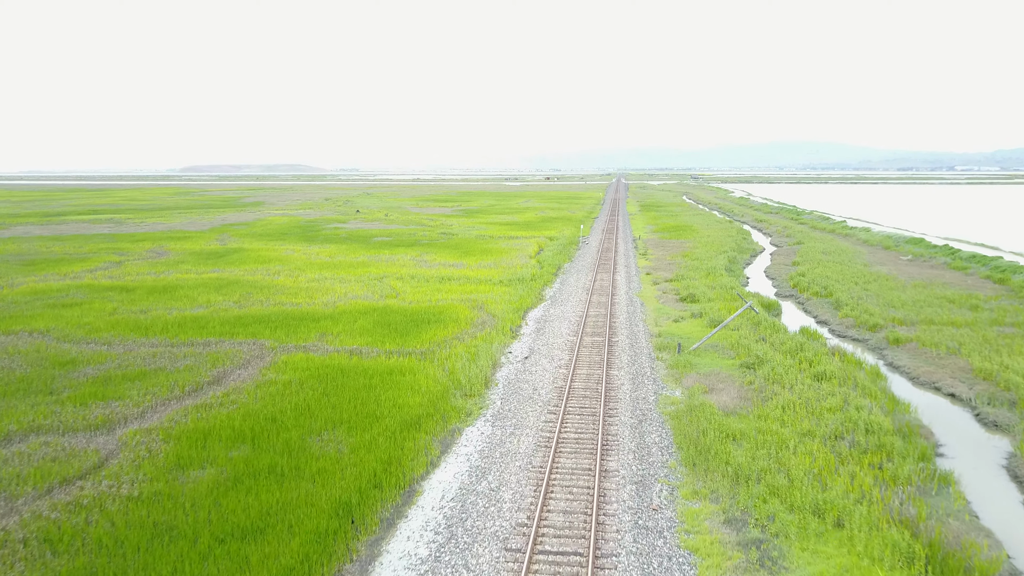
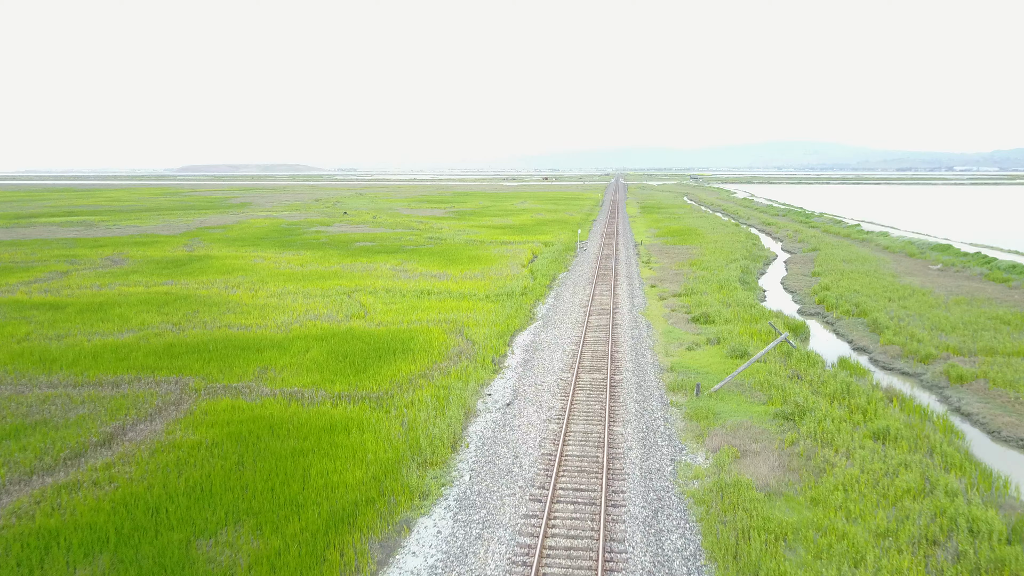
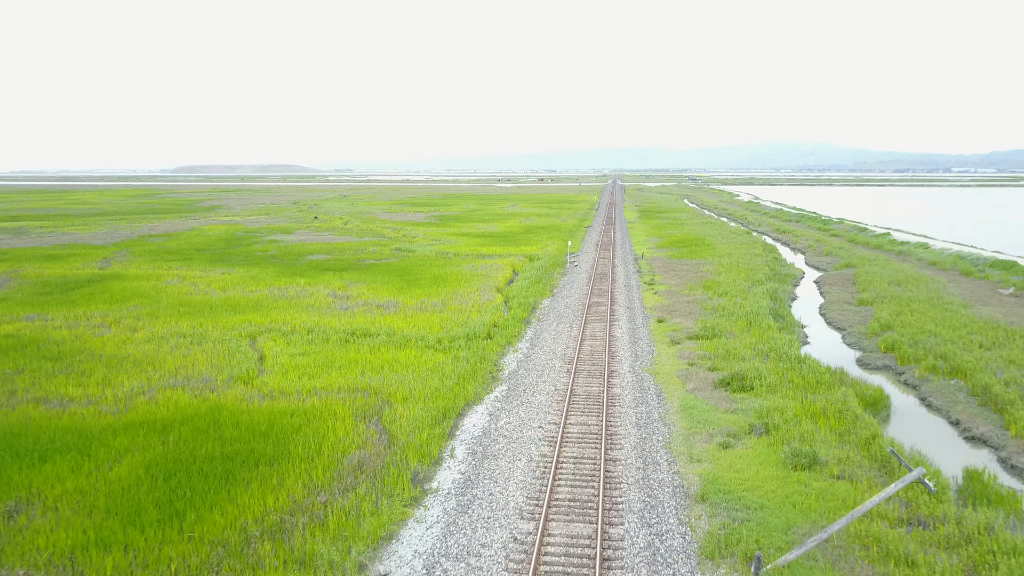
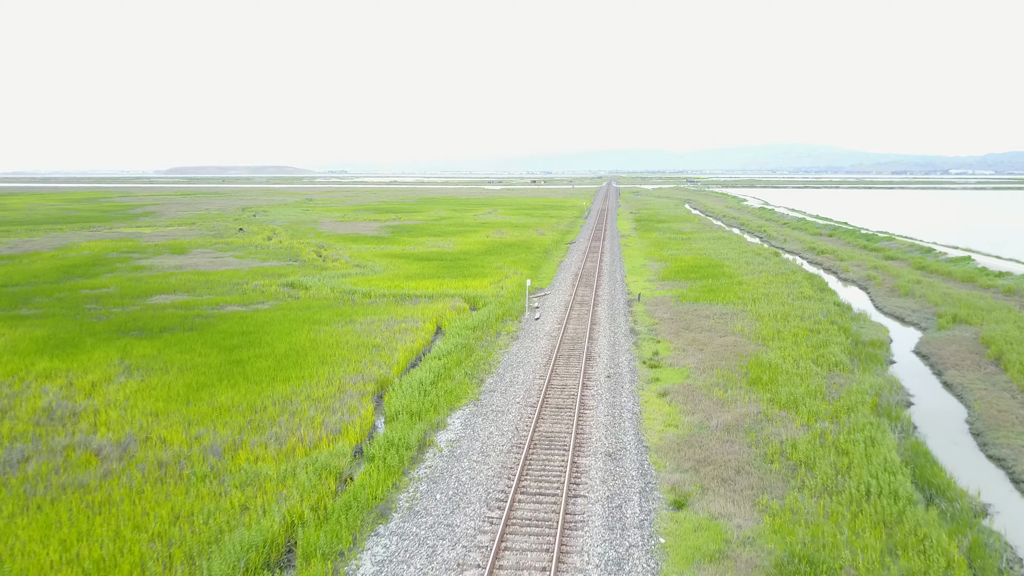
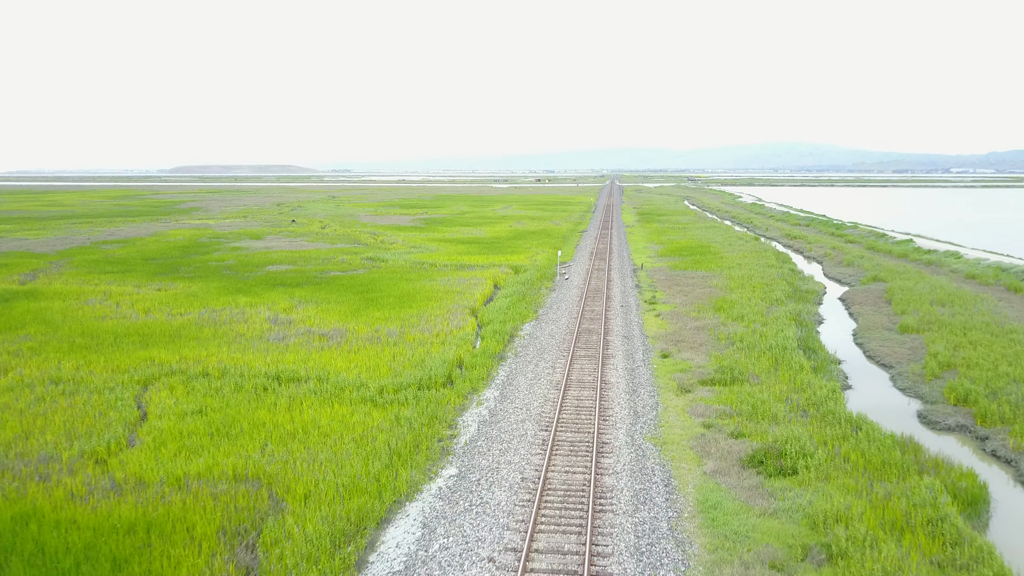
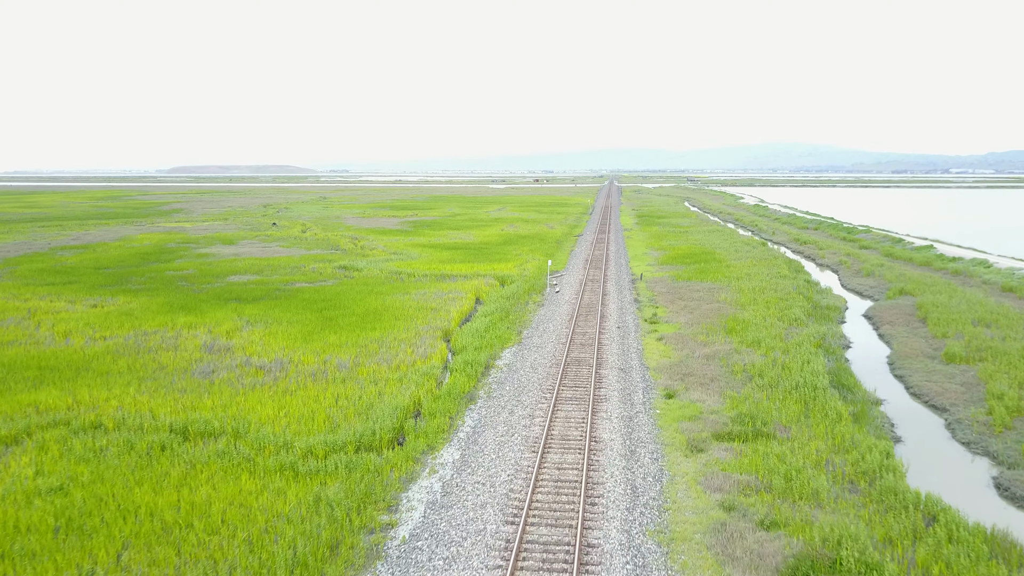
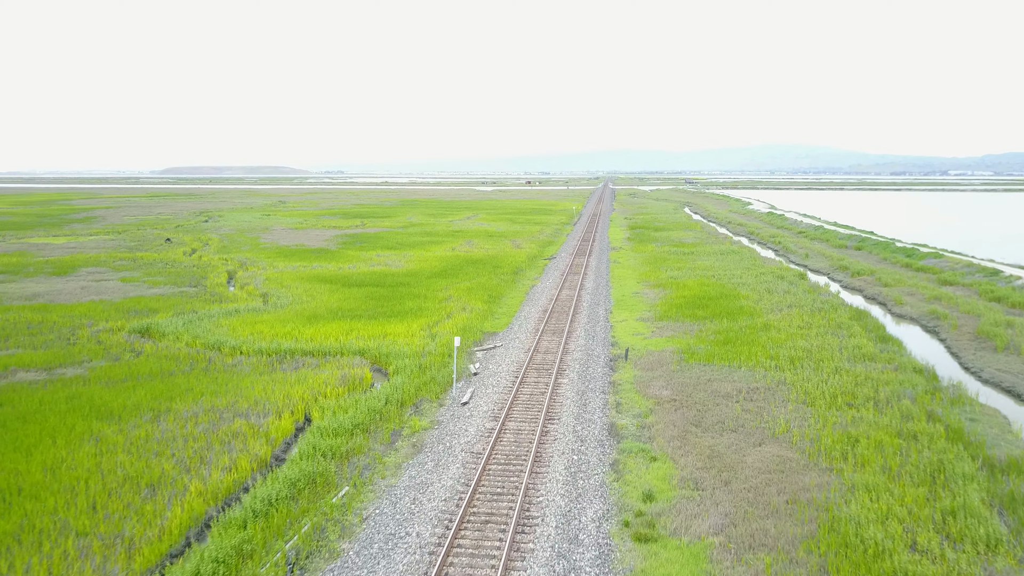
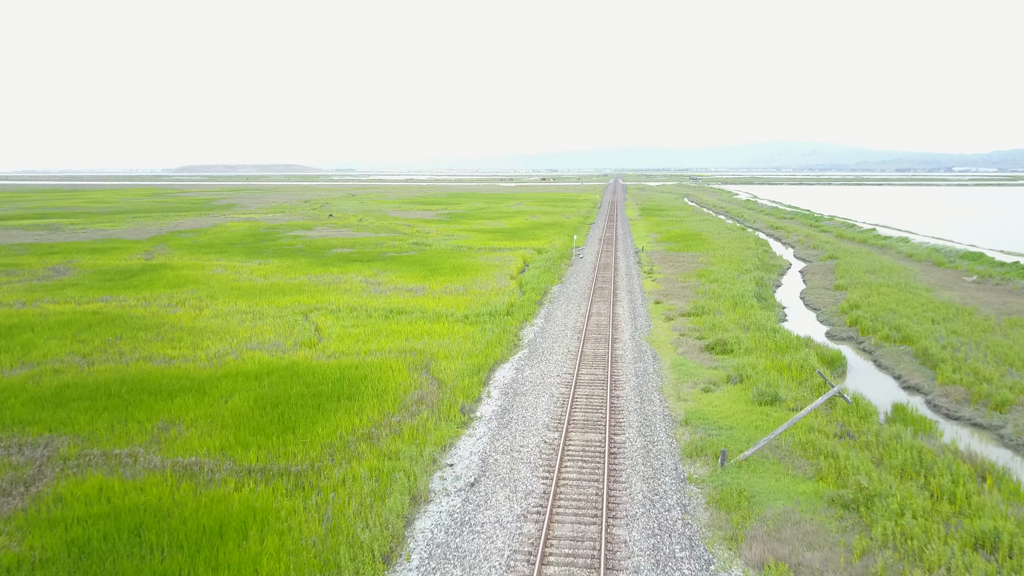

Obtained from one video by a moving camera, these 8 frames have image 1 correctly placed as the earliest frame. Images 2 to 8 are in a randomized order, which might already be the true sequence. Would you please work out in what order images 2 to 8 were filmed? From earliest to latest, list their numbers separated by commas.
2, 8, 3, 5, 6, 4, 7
